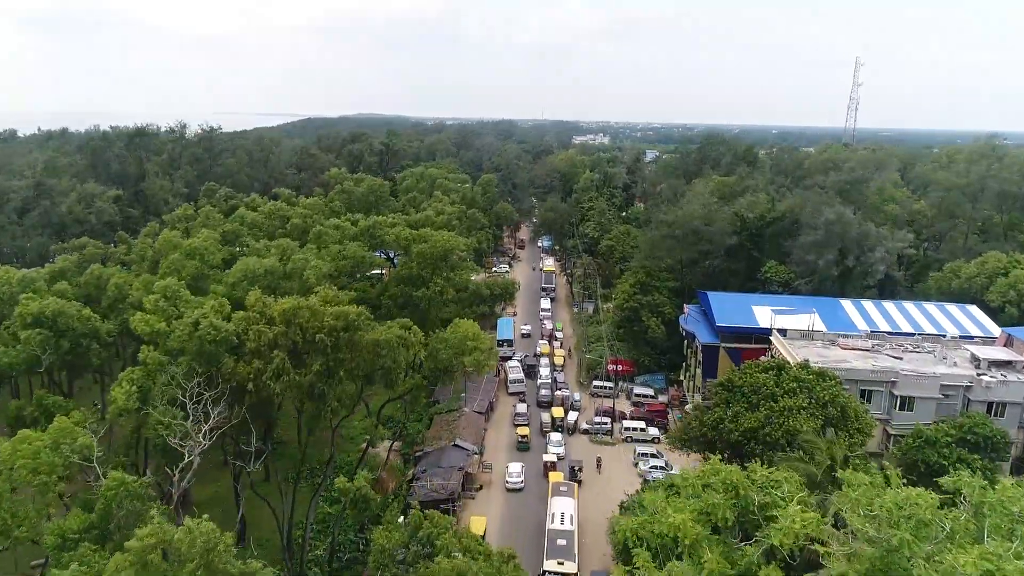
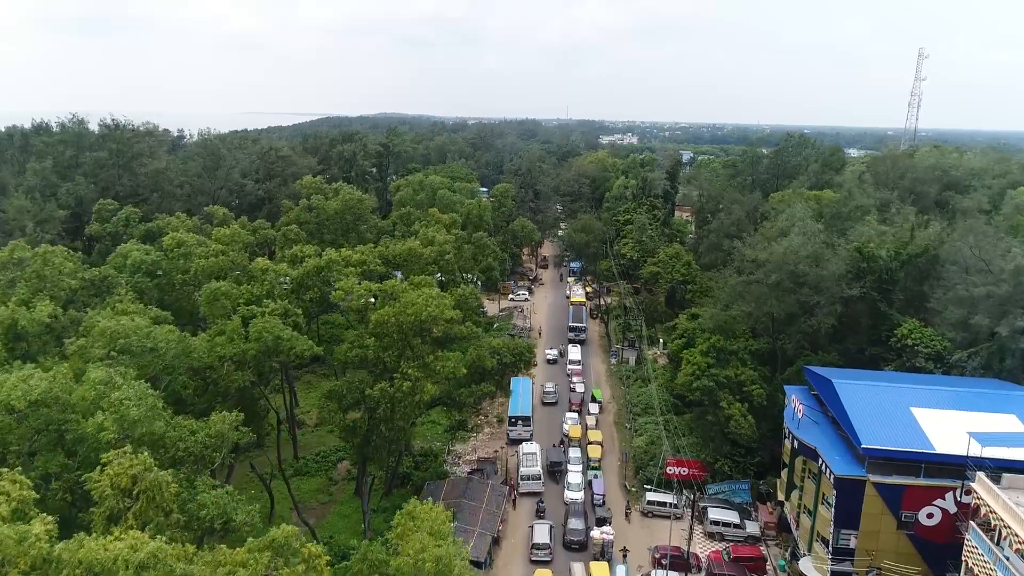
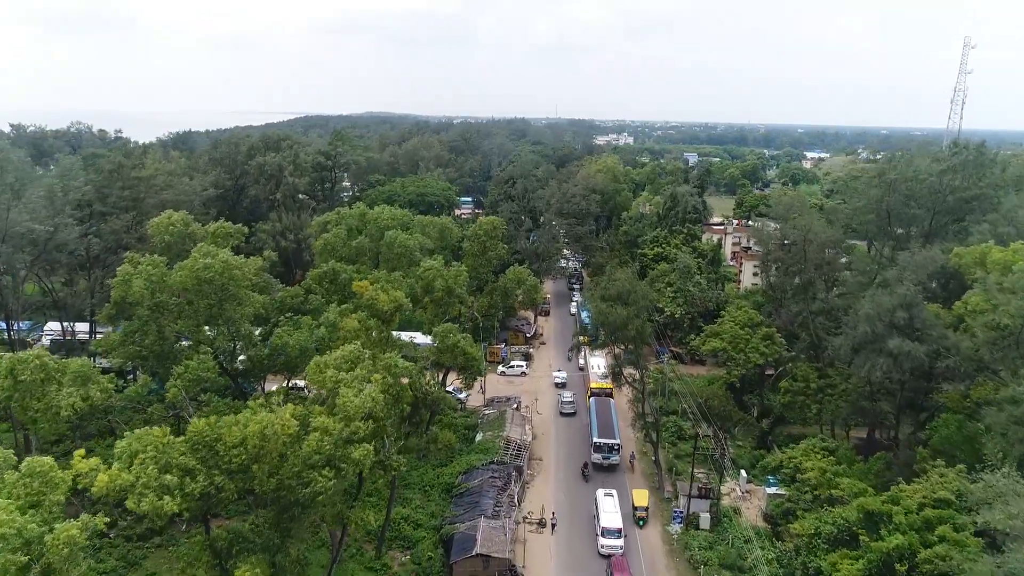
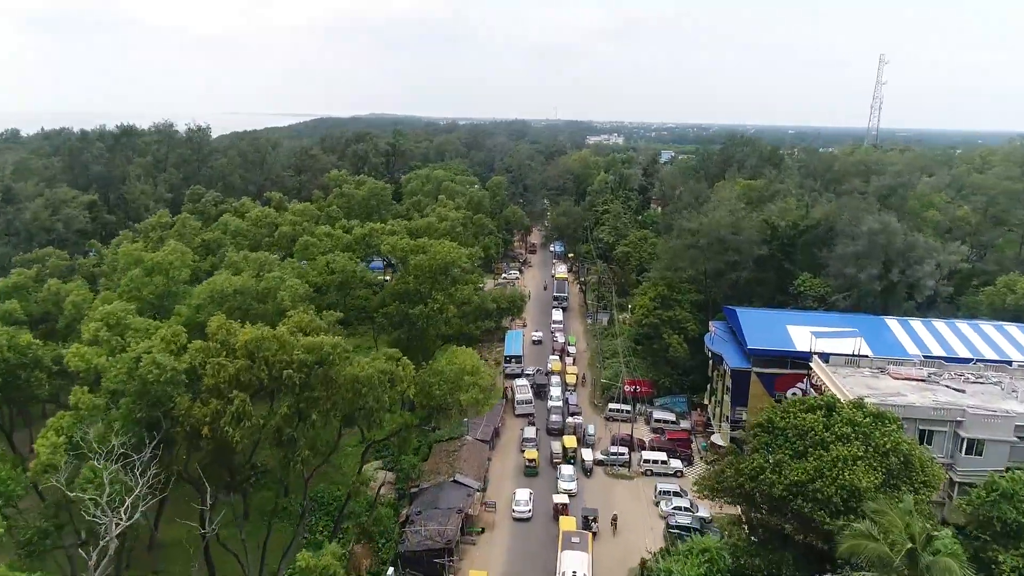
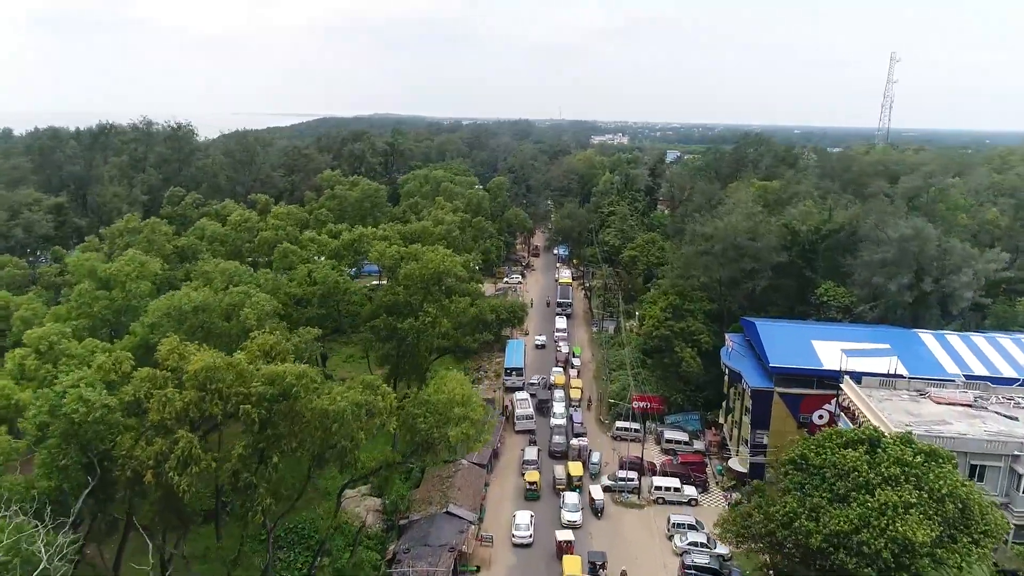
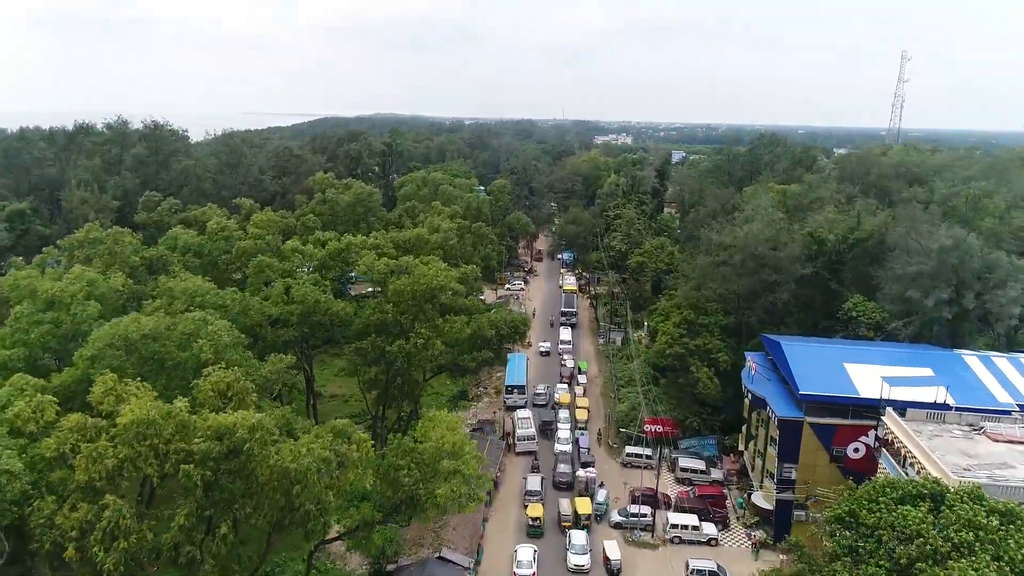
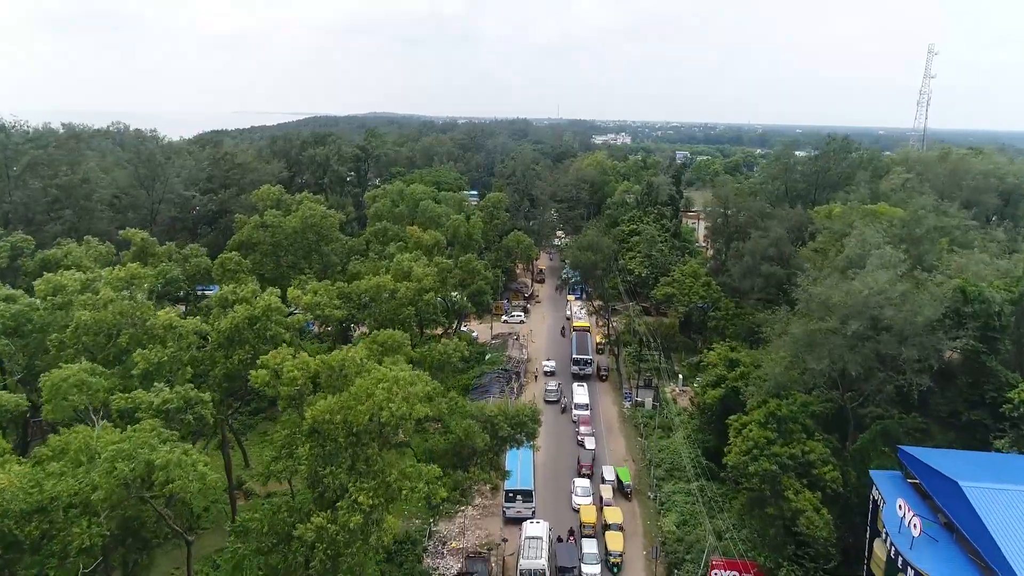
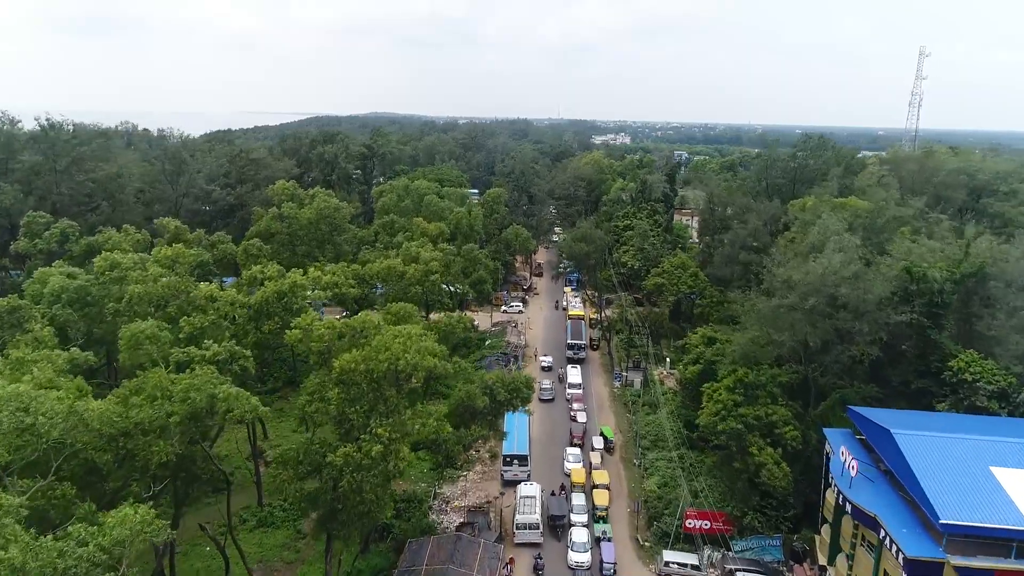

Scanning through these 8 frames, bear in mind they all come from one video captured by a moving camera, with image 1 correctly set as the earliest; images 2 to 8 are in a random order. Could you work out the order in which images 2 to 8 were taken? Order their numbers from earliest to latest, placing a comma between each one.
4, 5, 6, 2, 8, 7, 3
